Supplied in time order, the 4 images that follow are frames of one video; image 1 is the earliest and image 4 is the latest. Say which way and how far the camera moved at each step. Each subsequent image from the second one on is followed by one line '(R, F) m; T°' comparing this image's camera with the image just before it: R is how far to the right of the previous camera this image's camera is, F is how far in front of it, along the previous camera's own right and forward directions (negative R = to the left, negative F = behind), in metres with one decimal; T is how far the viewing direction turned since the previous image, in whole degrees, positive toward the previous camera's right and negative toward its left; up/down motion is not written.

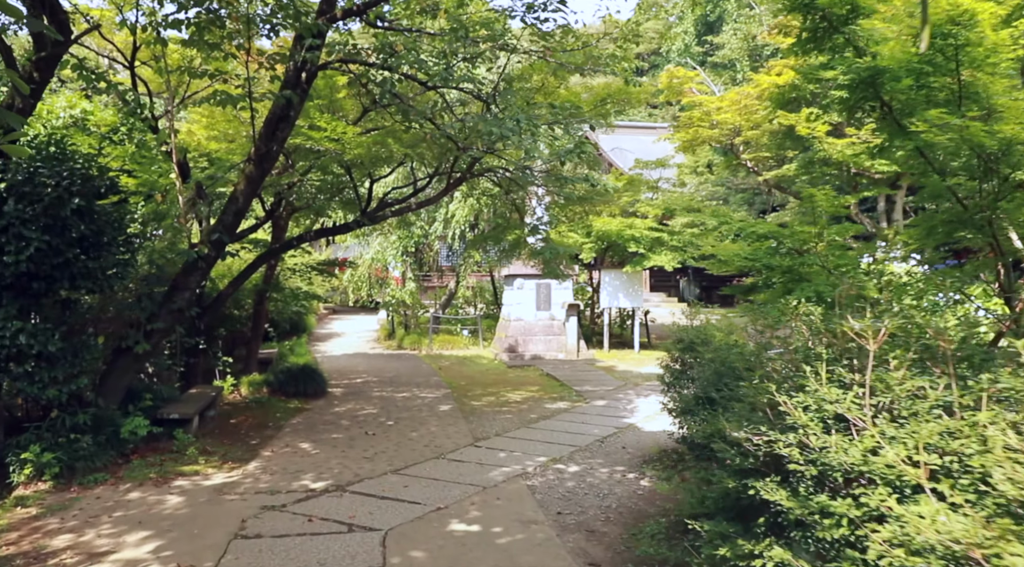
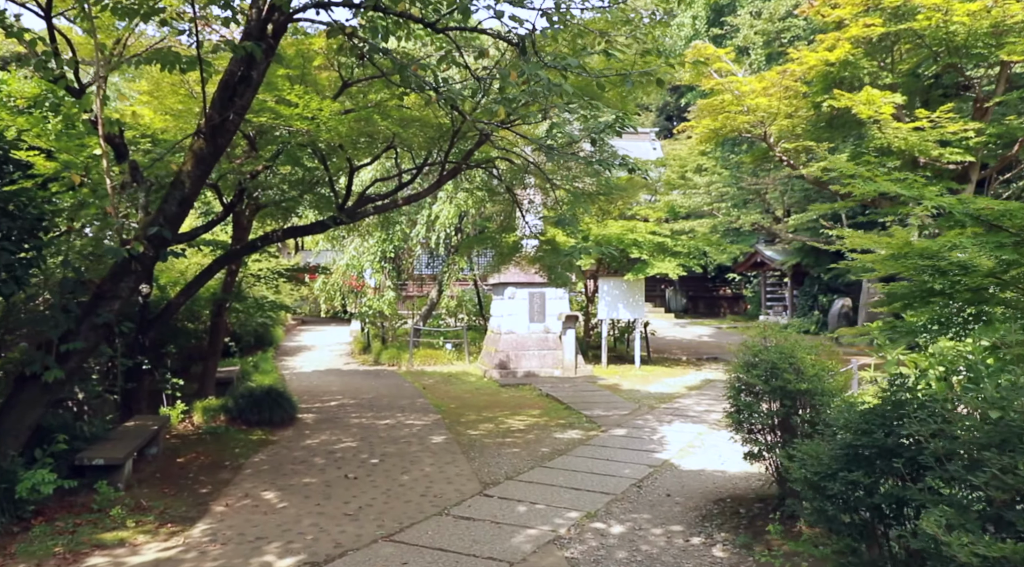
(-0.4, +1.3) m; +2°
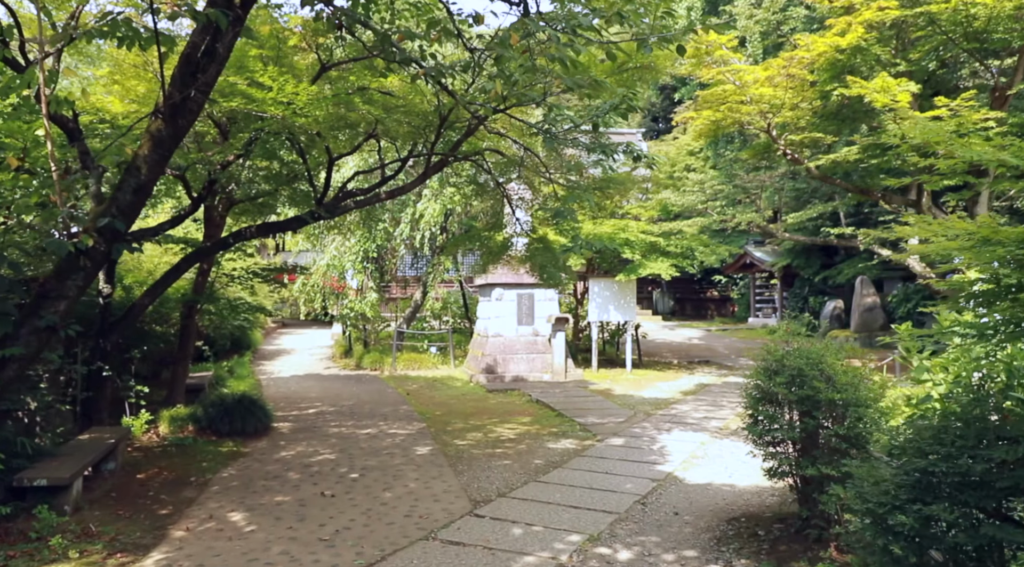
(-0.1, +0.5) m; +1°
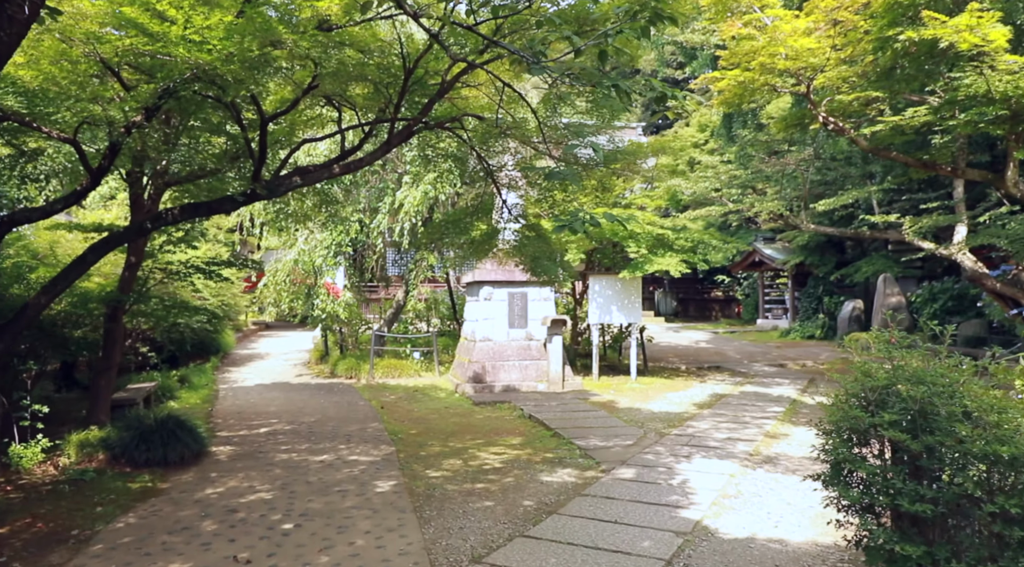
(+0.1, +1.3) m; 0°
